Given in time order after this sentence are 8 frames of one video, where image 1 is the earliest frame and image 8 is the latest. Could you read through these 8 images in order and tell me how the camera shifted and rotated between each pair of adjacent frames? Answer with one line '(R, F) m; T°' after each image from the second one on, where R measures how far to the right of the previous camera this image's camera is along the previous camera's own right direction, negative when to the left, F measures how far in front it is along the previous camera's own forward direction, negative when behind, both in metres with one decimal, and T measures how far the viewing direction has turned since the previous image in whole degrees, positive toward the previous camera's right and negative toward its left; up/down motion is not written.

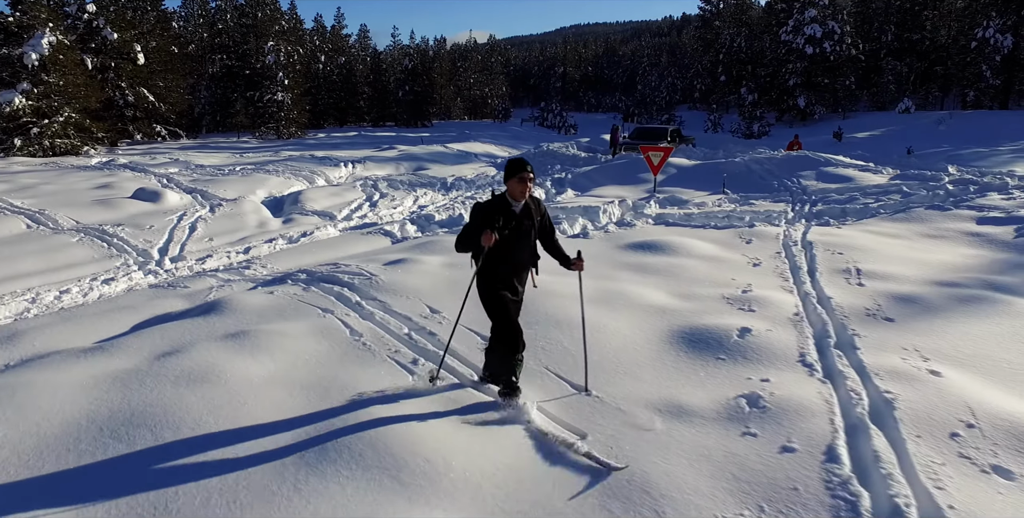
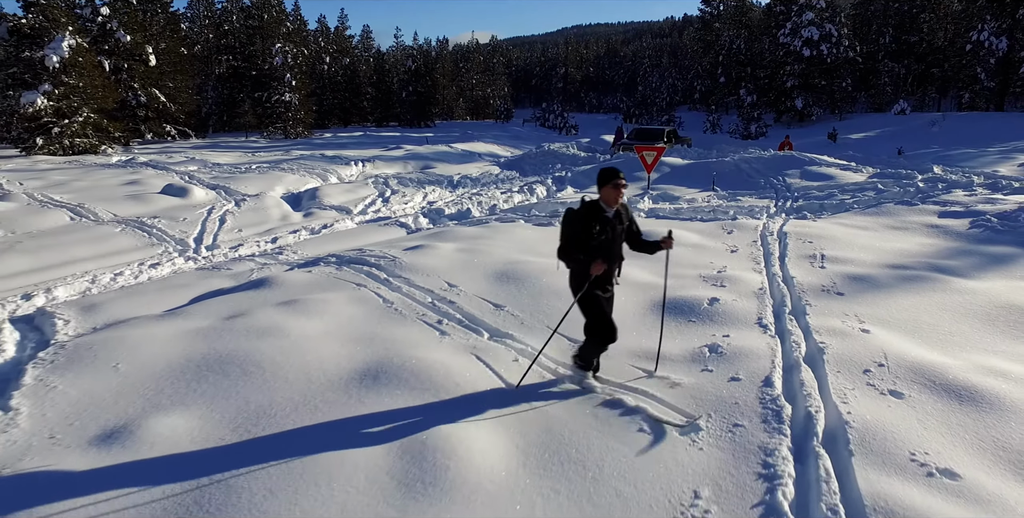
(0.0, -0.9) m; 0°
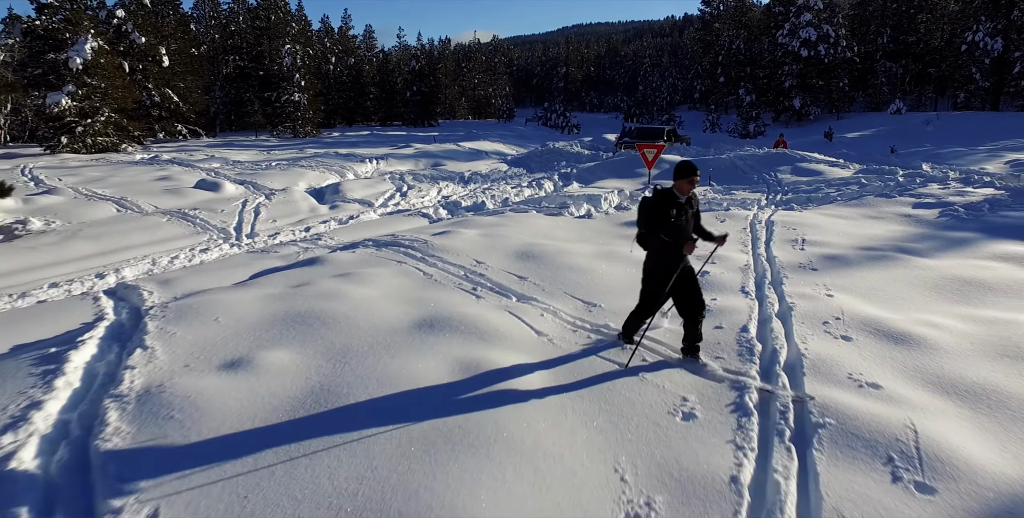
(-0.2, -0.9) m; 0°
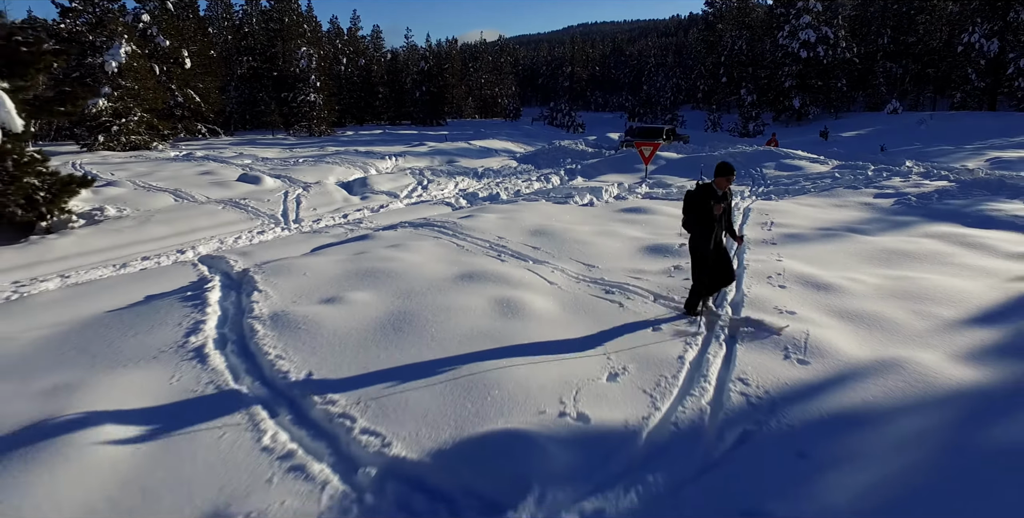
(-0.1, -1.5) m; 0°
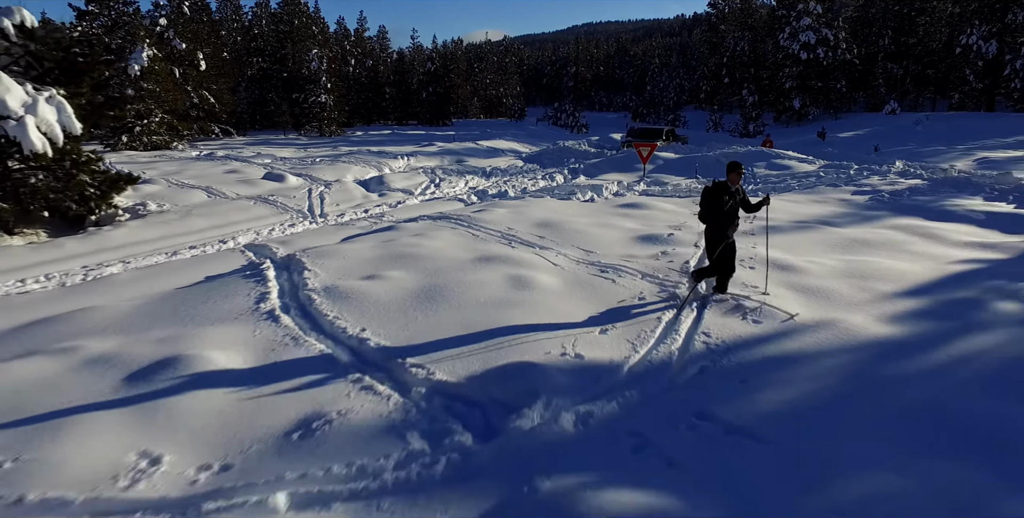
(-0.1, -1.1) m; 0°
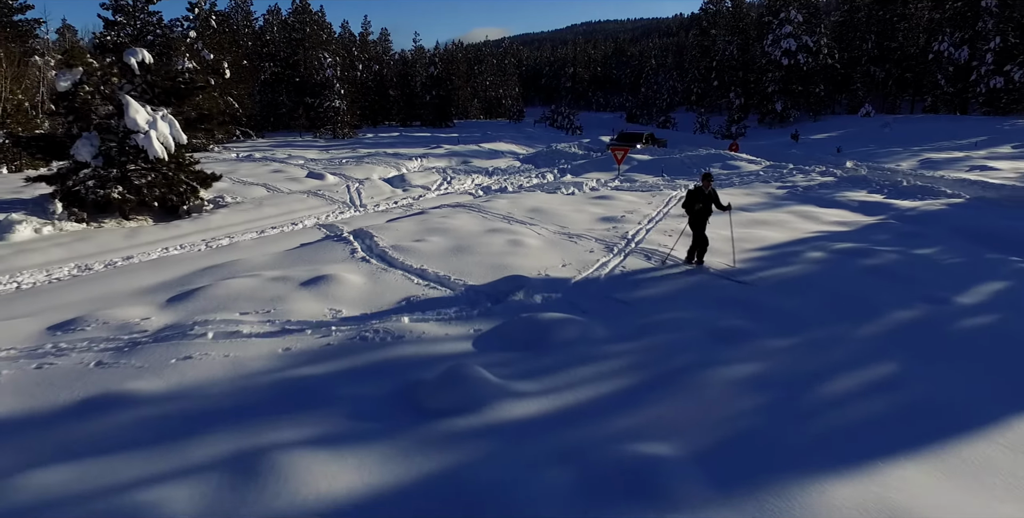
(0.0, -3.6) m; 0°
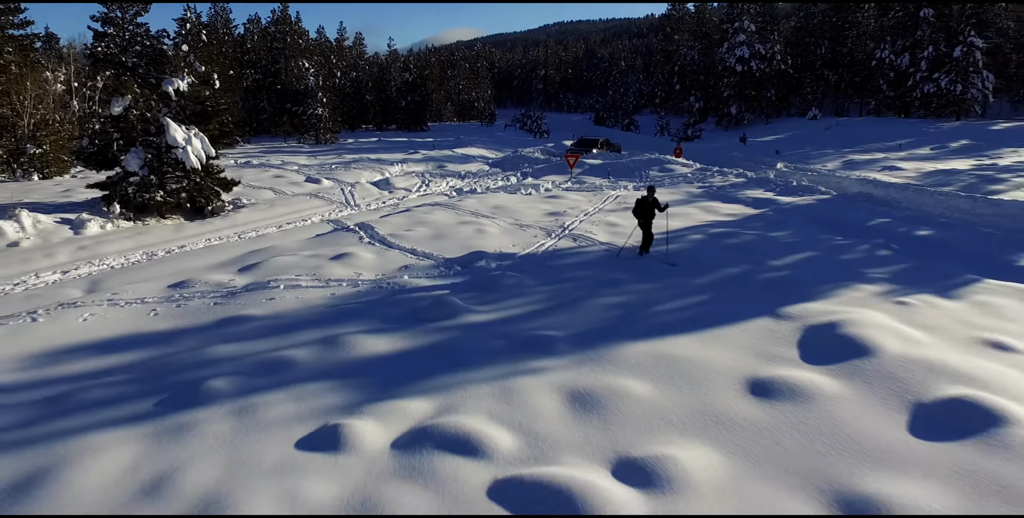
(+0.1, -3.5) m; +2°
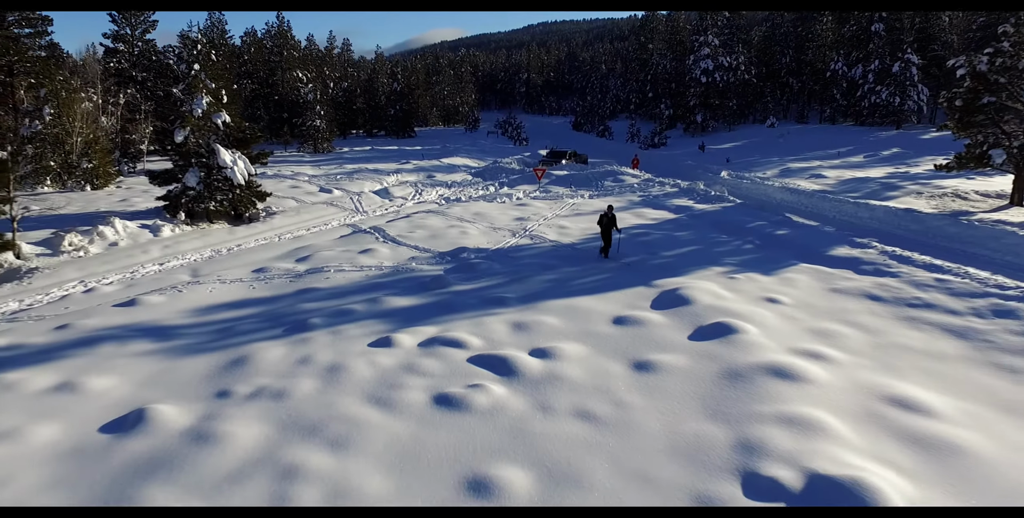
(+0.2, -4.9) m; +1°
